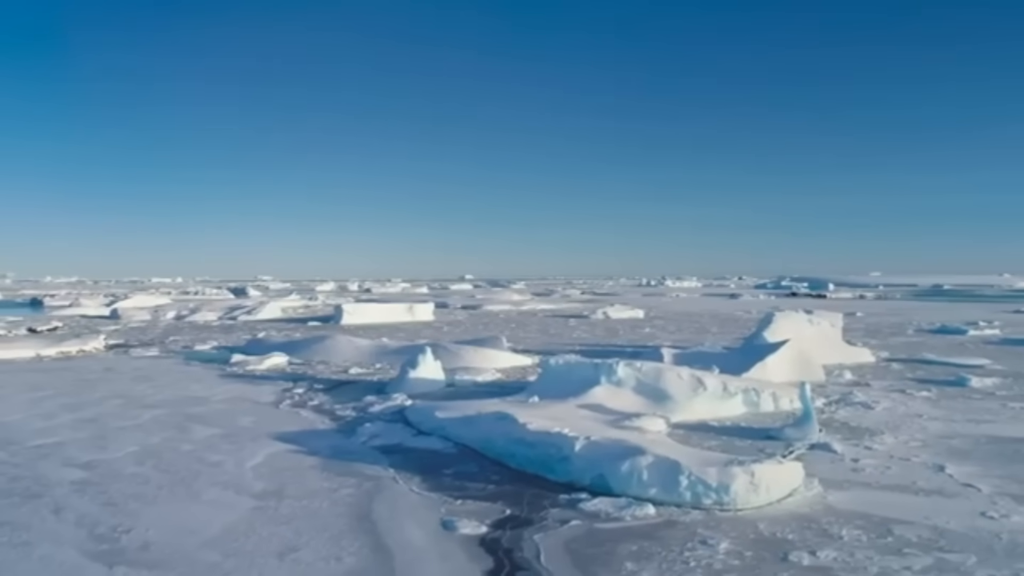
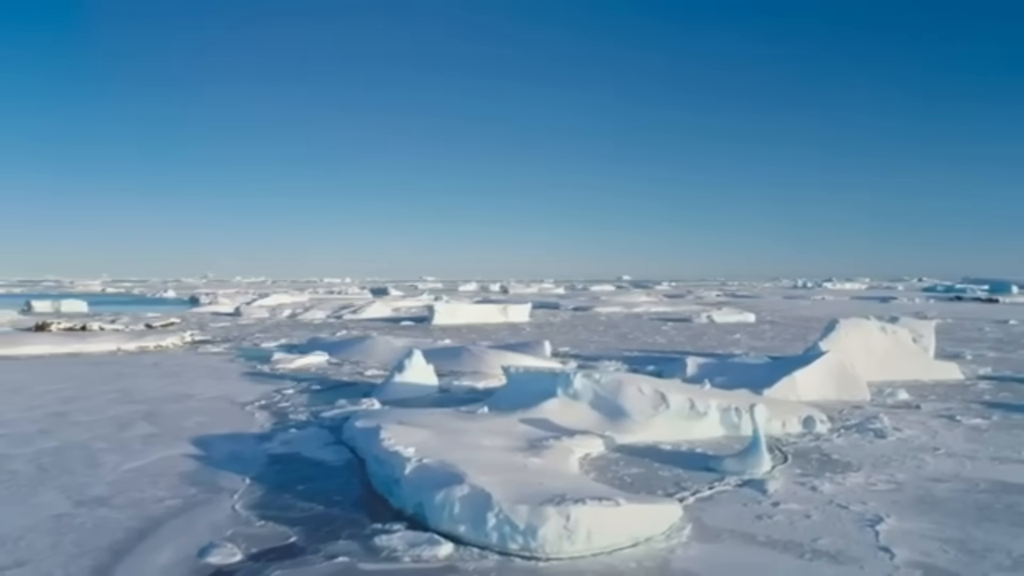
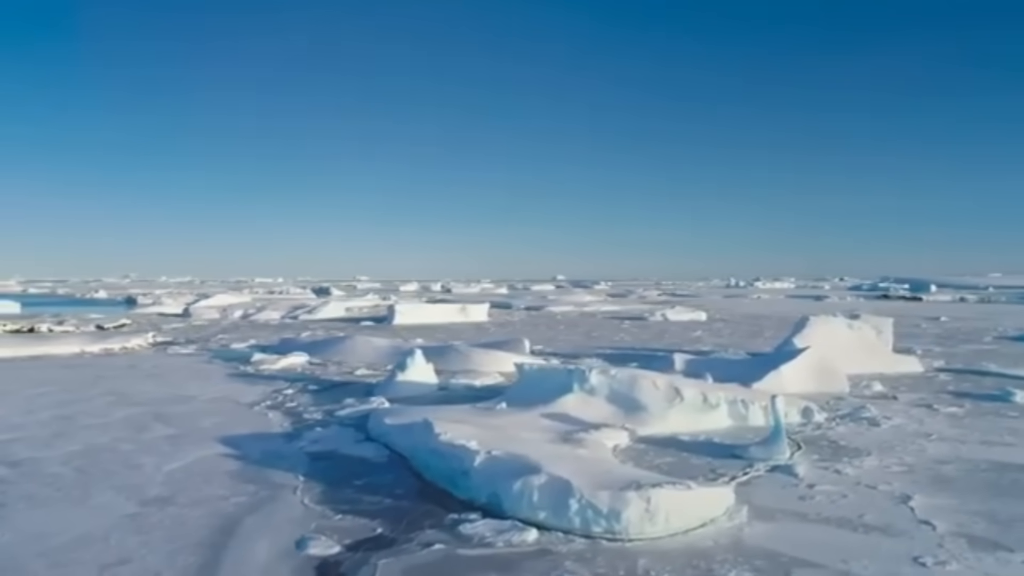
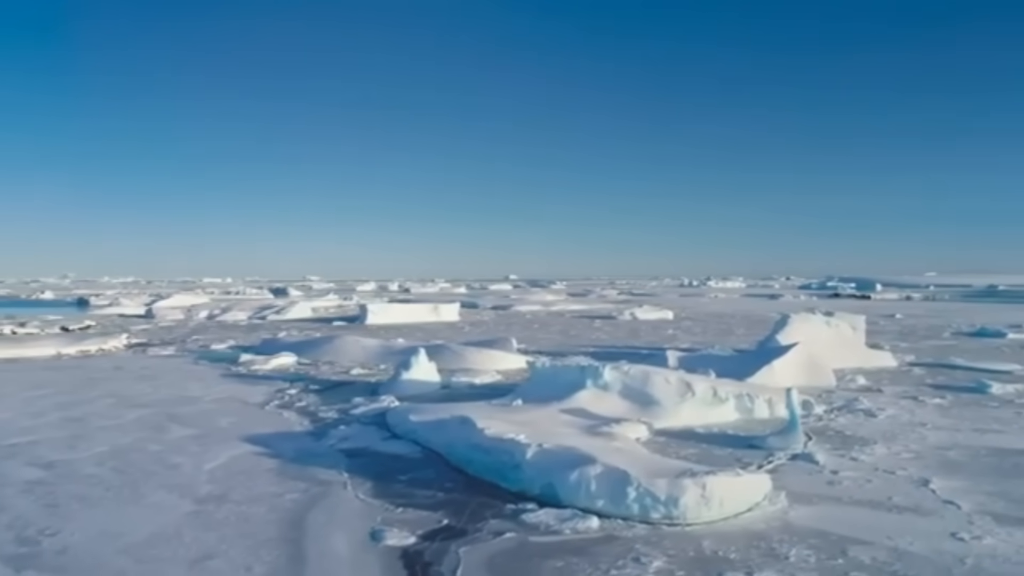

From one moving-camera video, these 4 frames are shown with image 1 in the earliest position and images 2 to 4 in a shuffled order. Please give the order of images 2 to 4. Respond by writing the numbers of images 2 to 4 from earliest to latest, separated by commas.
4, 3, 2
